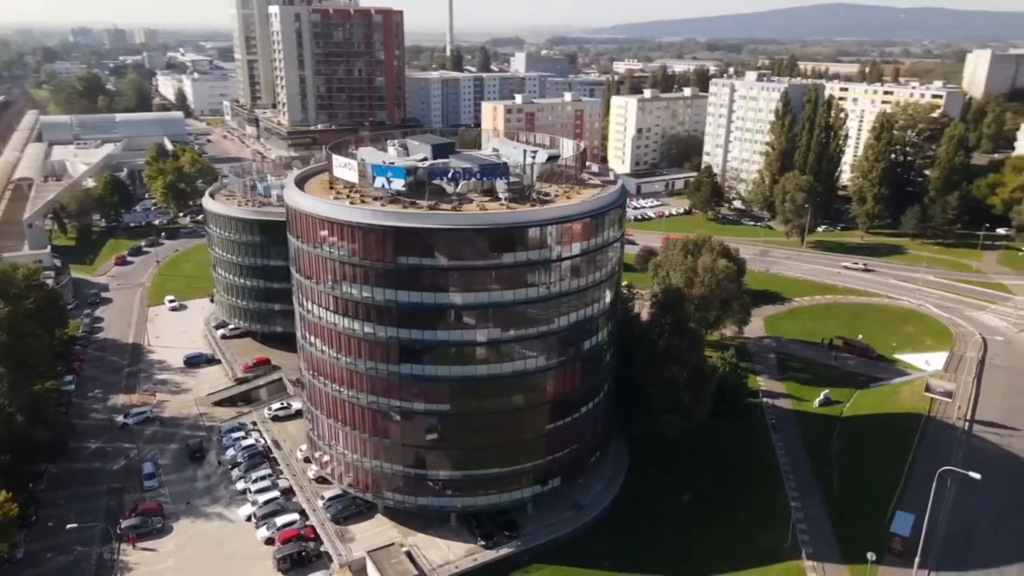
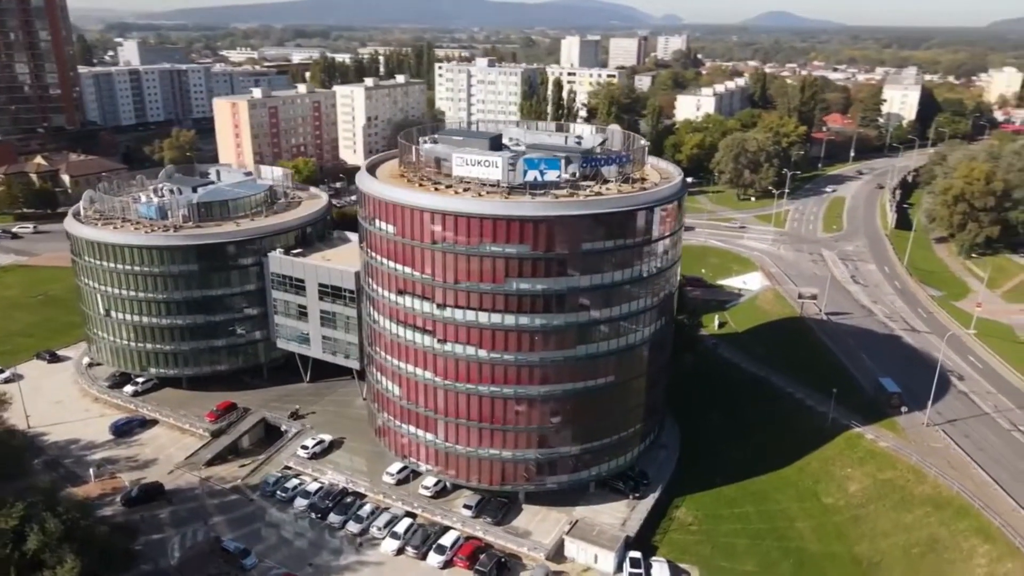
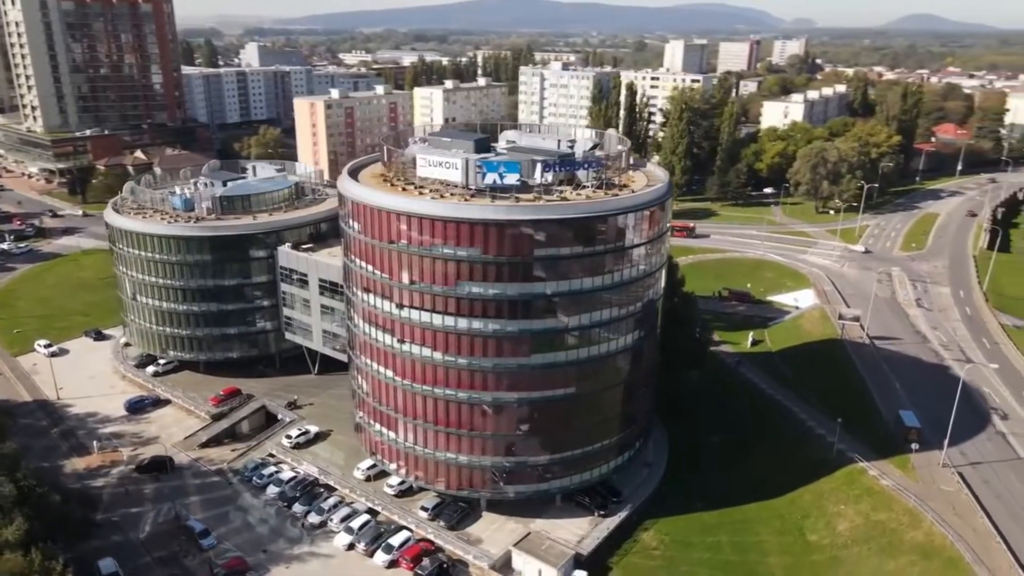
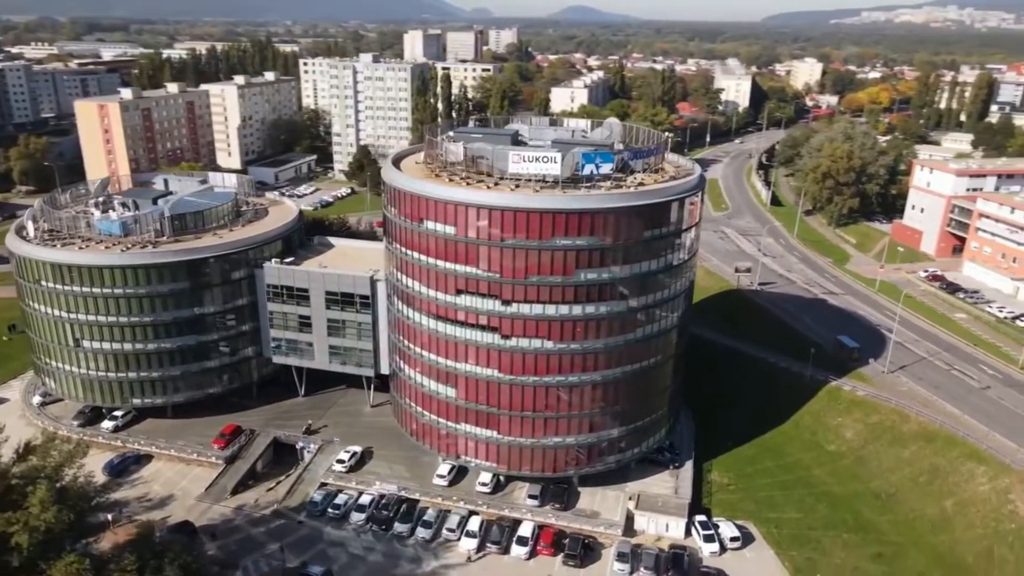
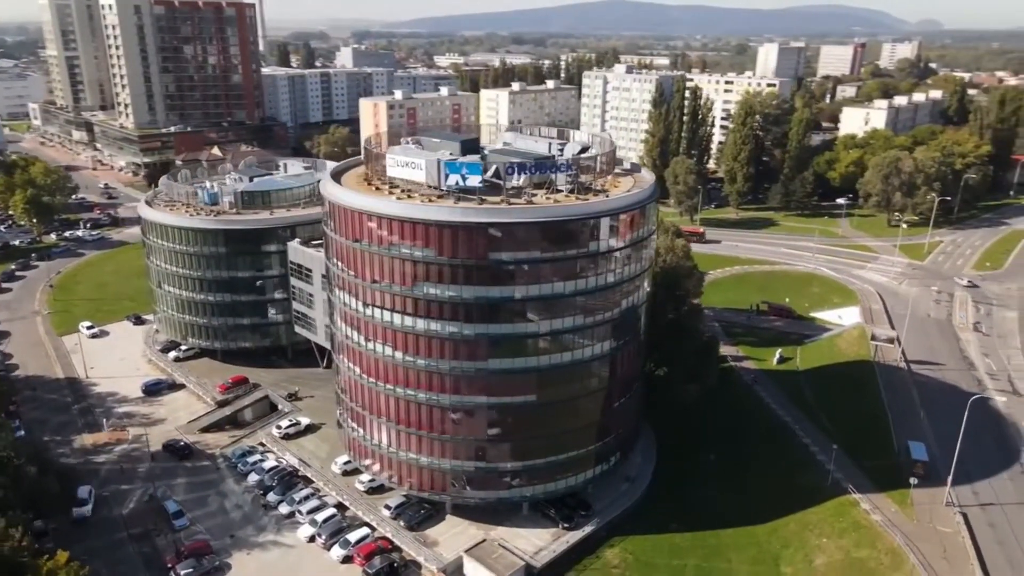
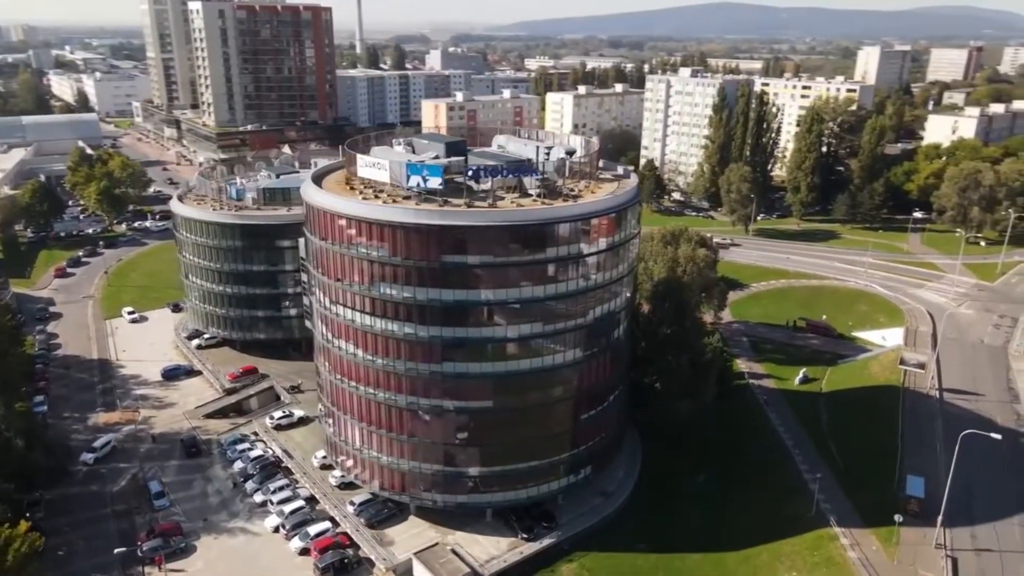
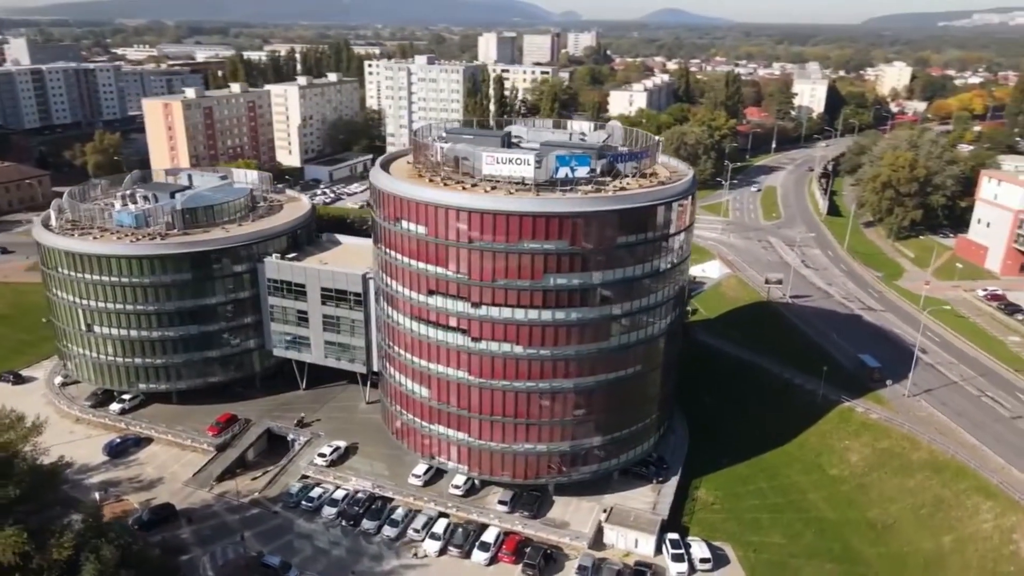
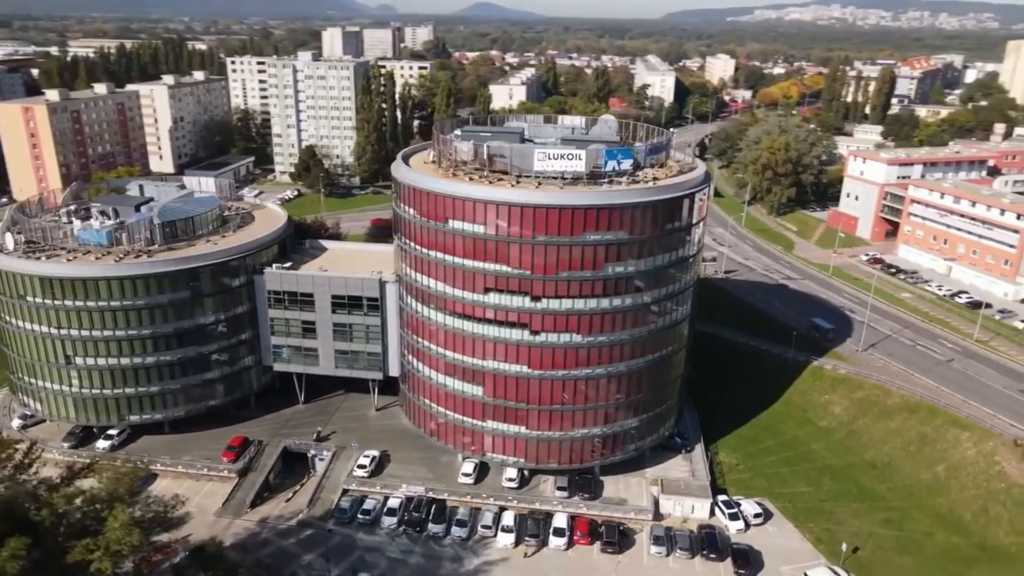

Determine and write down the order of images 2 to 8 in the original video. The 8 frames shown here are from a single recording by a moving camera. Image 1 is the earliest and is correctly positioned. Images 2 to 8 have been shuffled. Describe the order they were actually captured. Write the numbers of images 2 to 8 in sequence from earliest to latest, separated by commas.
6, 5, 3, 2, 7, 4, 8
